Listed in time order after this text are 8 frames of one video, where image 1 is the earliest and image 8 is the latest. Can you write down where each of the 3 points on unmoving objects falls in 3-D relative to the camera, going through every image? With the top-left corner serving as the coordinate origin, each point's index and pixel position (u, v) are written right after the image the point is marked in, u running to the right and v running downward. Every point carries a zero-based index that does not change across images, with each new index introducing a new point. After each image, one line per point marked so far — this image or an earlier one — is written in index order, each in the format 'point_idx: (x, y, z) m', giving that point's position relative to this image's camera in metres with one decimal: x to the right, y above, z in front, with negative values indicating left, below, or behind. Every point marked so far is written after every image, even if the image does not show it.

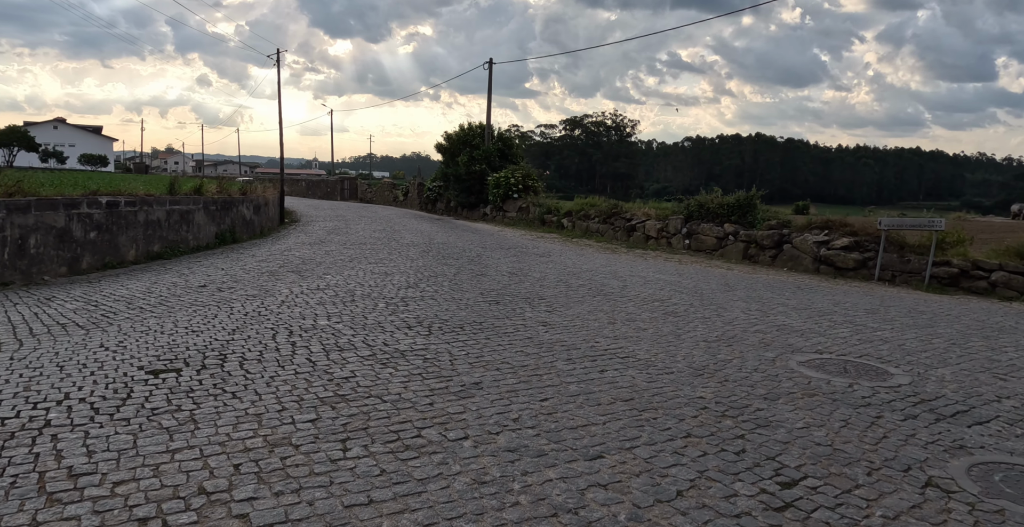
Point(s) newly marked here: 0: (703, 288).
0: (+2.8, -0.4, +9.9) m
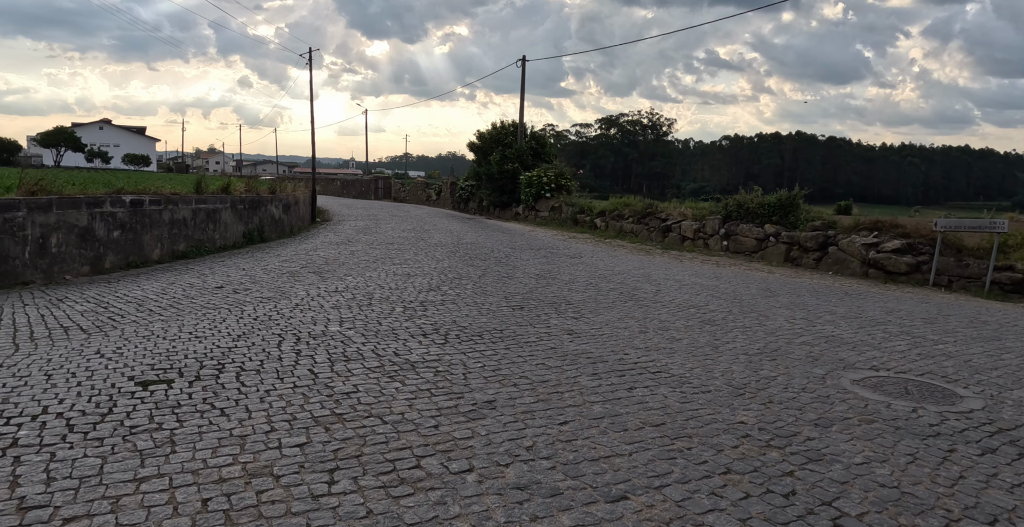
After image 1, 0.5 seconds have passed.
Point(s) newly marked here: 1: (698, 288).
0: (+3.2, -0.4, +9.2) m
1: (+2.7, -0.4, +9.5) m
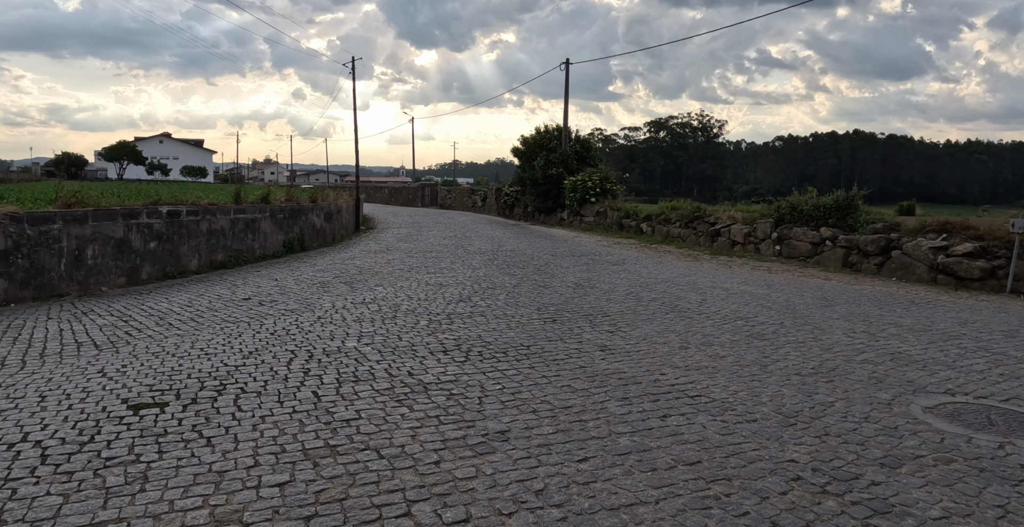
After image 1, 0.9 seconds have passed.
0: (+3.6, -0.5, +8.5) m
1: (+3.1, -0.5, +8.9) m
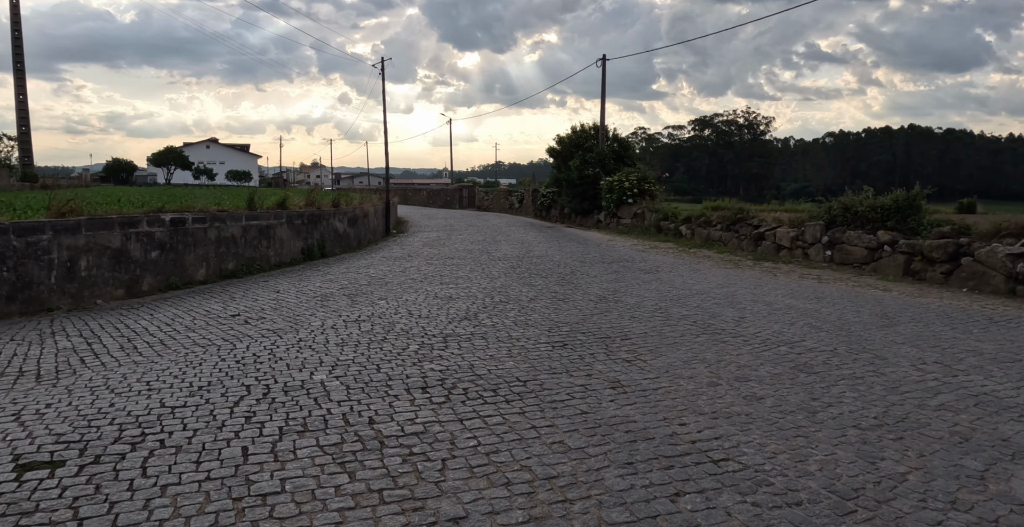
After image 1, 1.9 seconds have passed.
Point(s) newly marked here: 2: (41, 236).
0: (+3.7, -0.6, +7.3) m
1: (+3.3, -0.6, +7.7) m
2: (-6.6, +0.4, +9.3) m
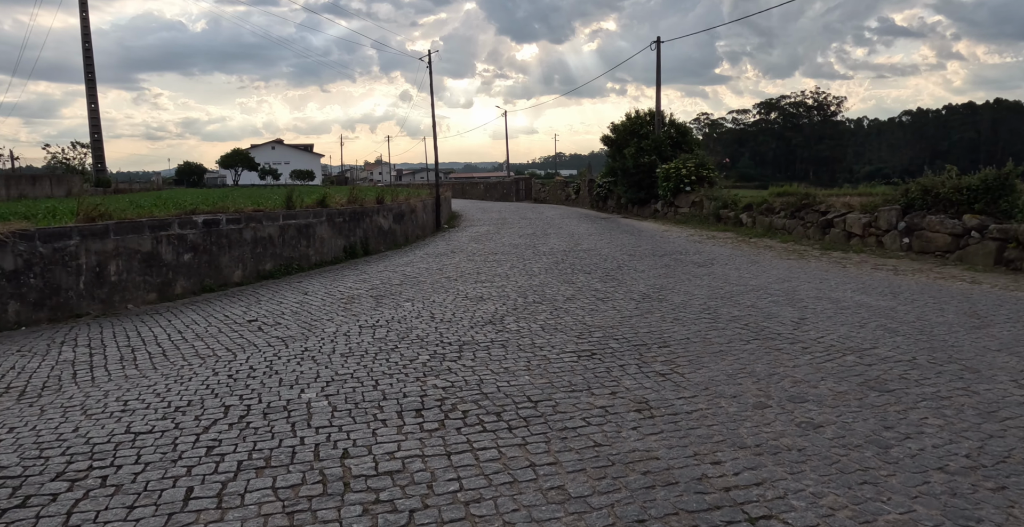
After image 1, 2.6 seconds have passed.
0: (+4.0, -0.6, +6.3) m
1: (+3.5, -0.5, +6.7) m
2: (-6.1, +0.3, +9.2) m
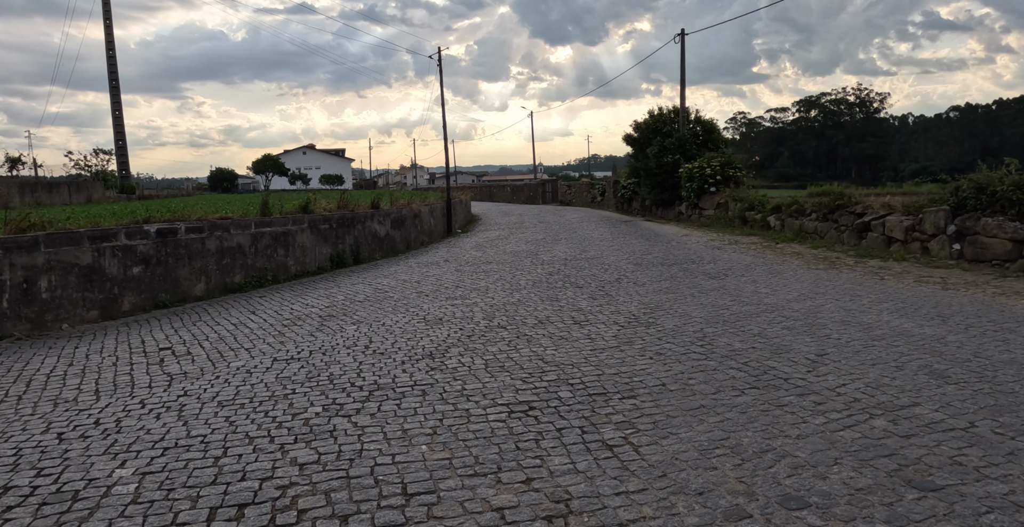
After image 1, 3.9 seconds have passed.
0: (+3.5, -0.7, +4.8) m
1: (+3.0, -0.7, +5.2) m
2: (-6.4, +0.1, +8.2) m
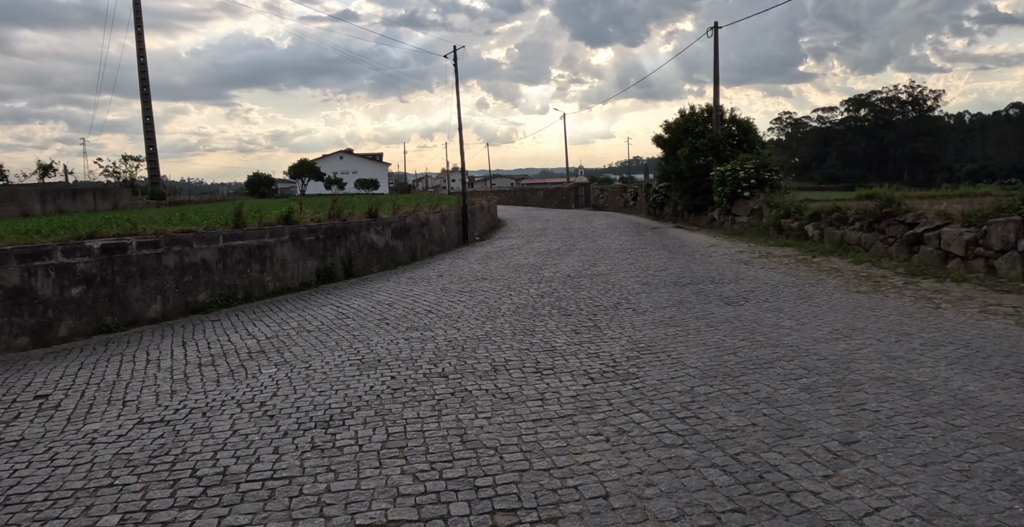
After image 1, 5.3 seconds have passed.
0: (+2.9, -1.0, +3.2) m
1: (+2.5, -0.9, +3.7) m
2: (-6.8, -0.2, +7.2) m
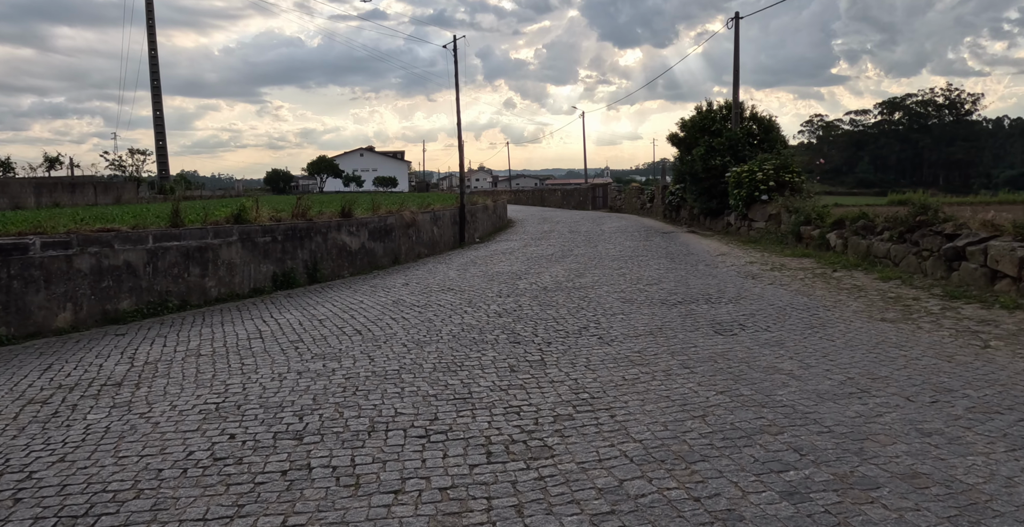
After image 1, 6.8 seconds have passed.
0: (+2.1, -1.1, +1.7) m
1: (+1.7, -1.1, +2.1) m
2: (-7.4, -0.2, +6.0) m
